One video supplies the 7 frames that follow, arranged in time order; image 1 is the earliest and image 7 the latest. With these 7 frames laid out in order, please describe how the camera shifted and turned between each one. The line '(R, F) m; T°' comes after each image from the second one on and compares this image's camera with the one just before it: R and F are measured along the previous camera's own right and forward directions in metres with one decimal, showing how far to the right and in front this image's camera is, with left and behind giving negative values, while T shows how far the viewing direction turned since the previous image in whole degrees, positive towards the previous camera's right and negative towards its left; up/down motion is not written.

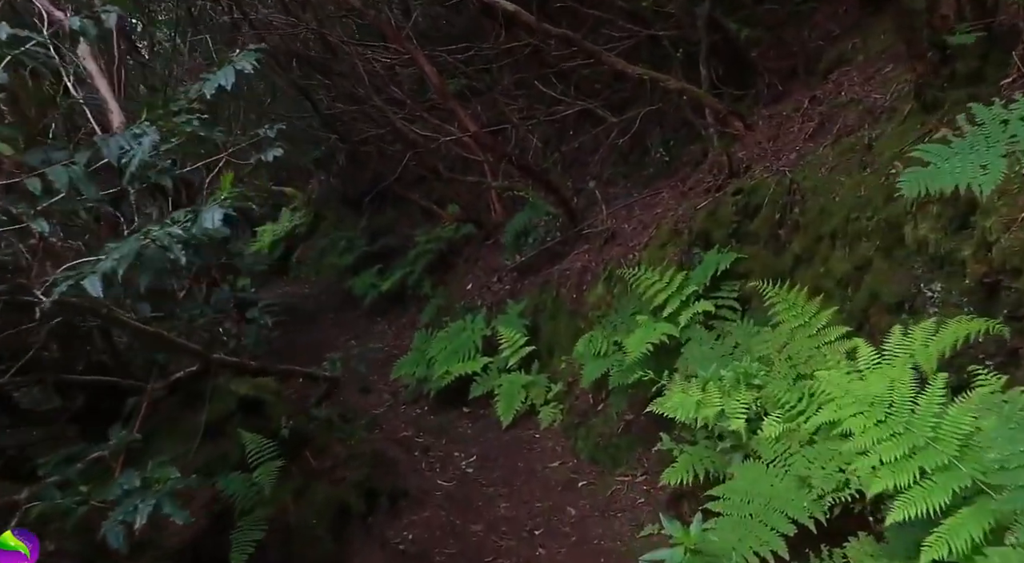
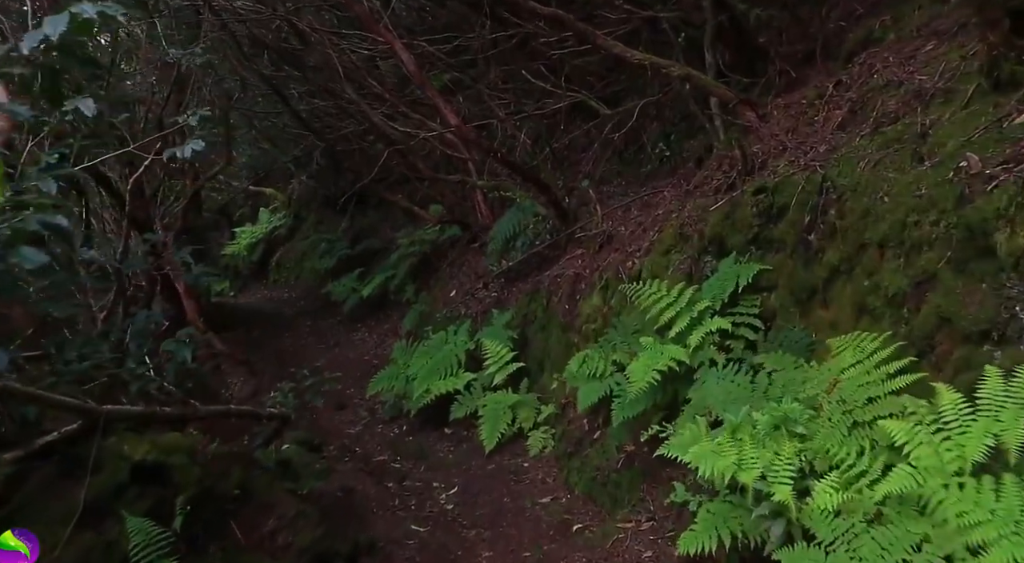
(0.0, +0.8) m; +1°
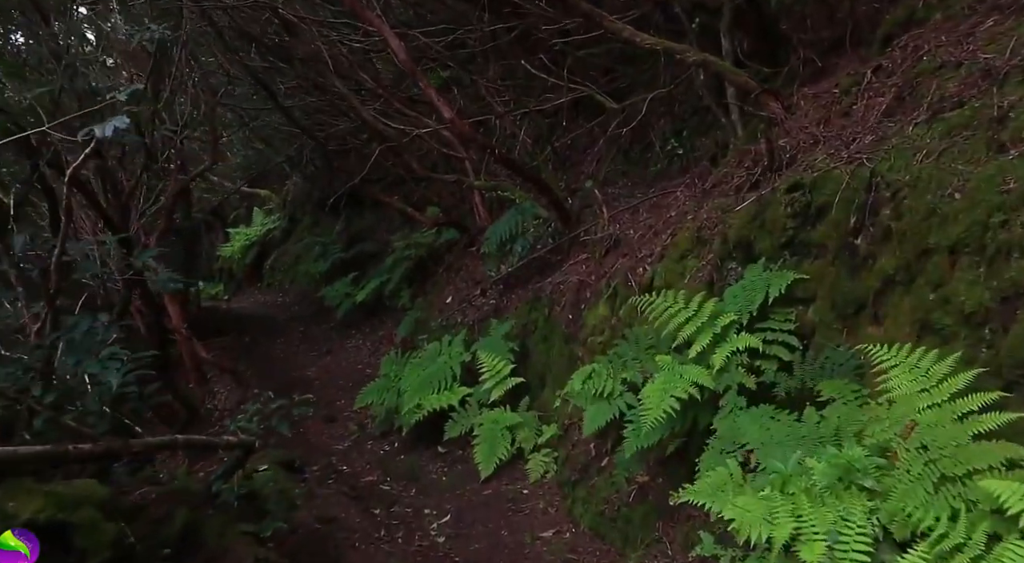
(0.0, +0.6) m; 0°
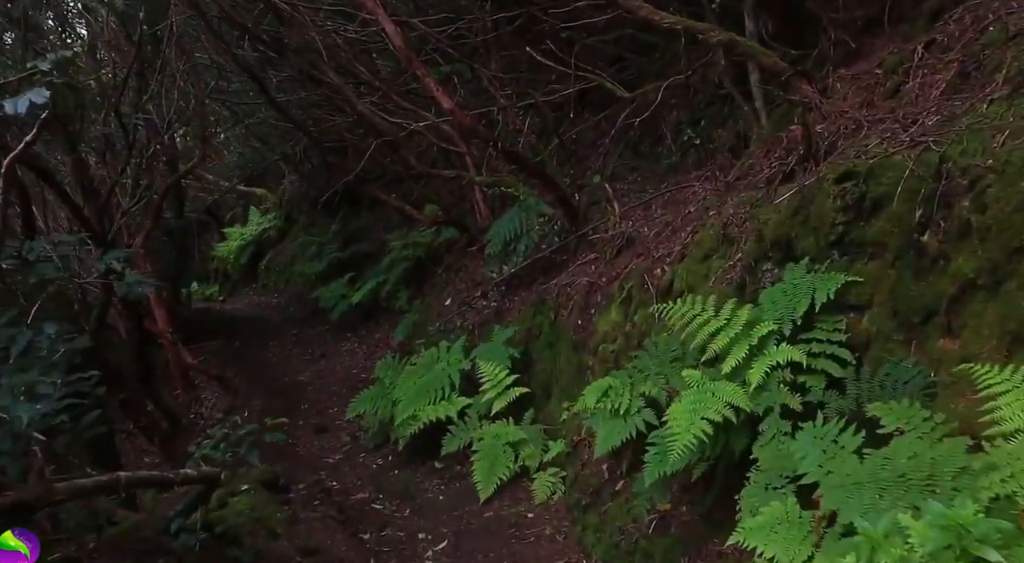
(0.0, +0.6) m; 0°
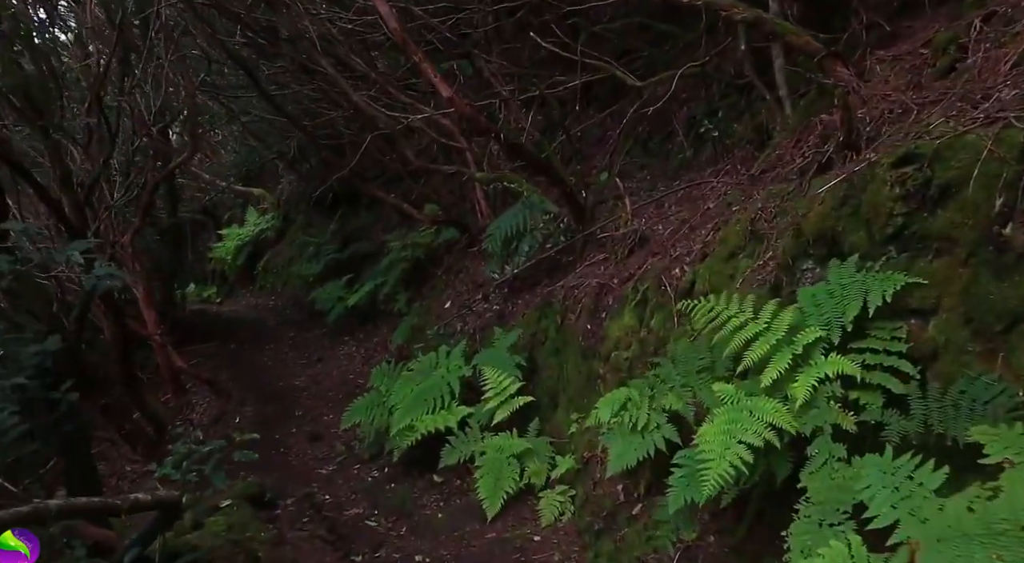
(0.0, +0.5) m; 0°
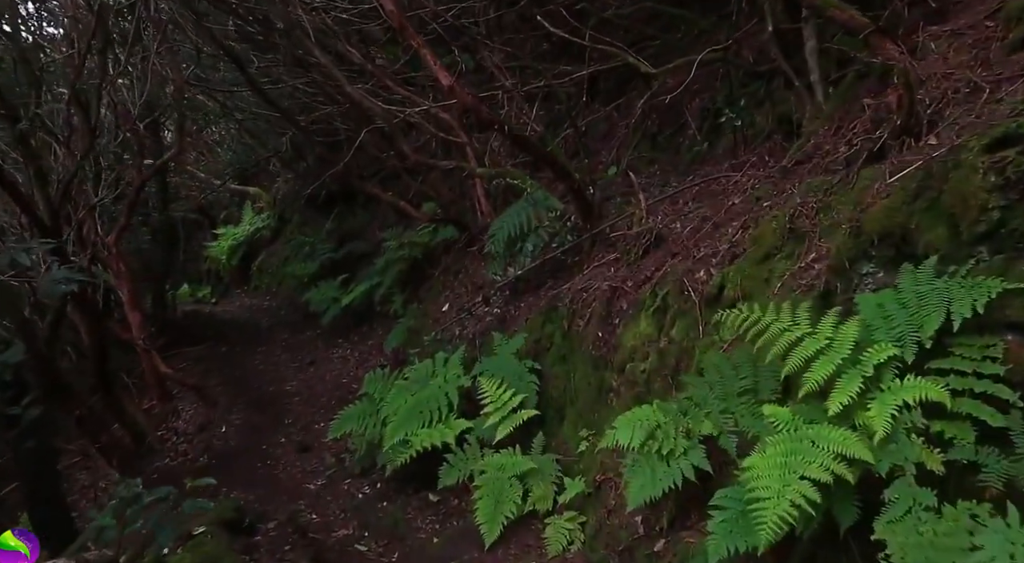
(0.0, +0.6) m; 0°
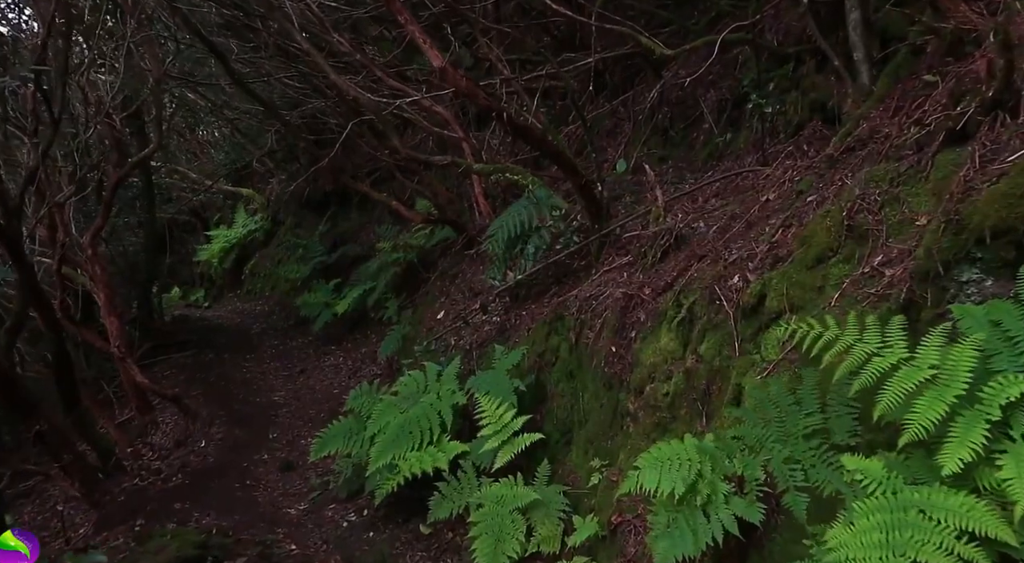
(0.0, +0.7) m; 0°
